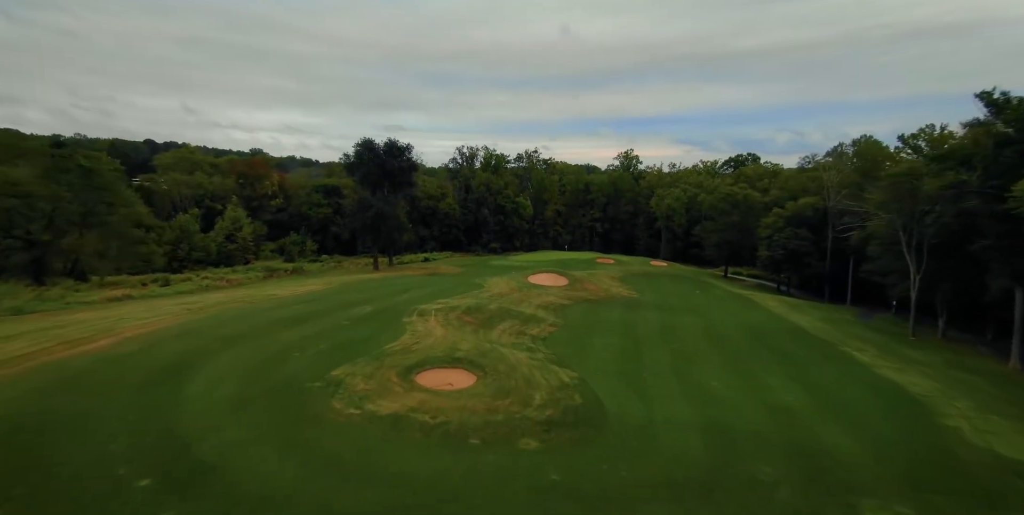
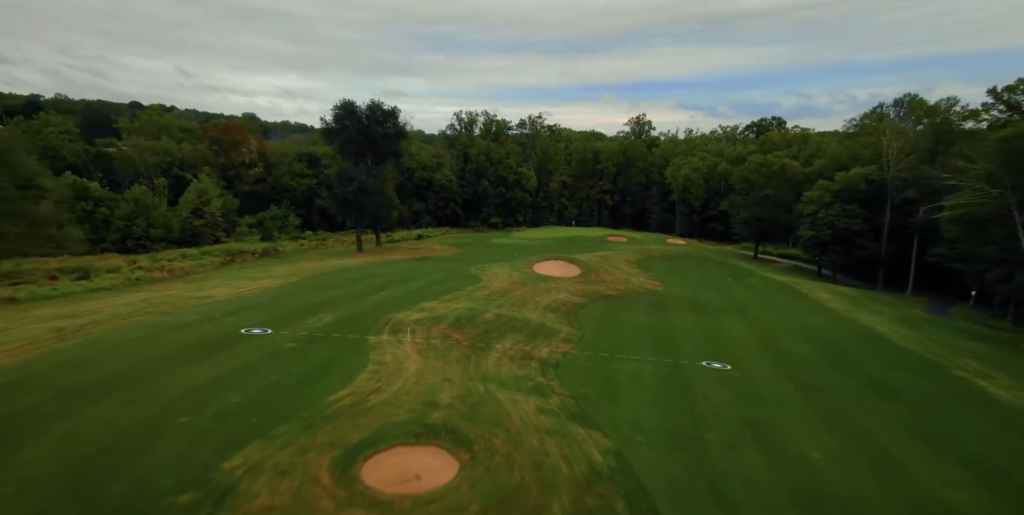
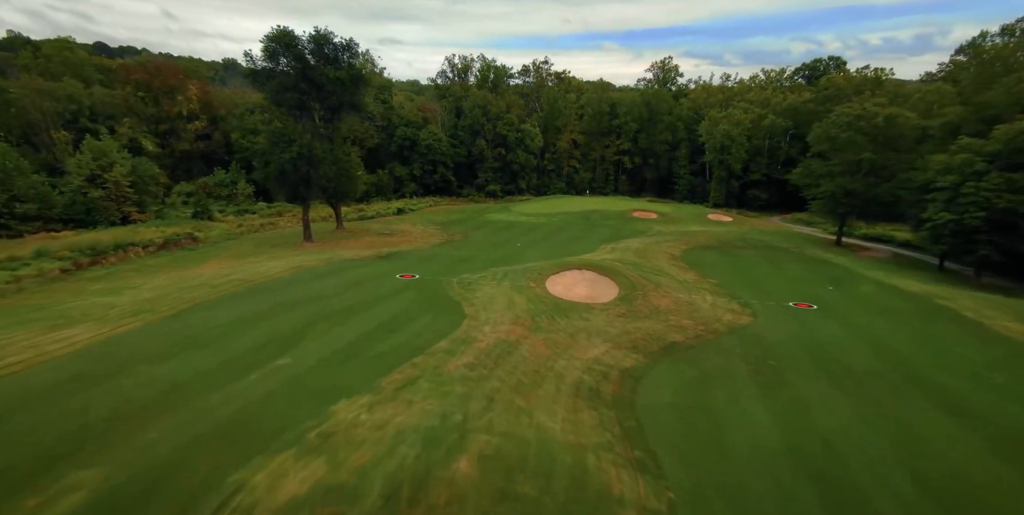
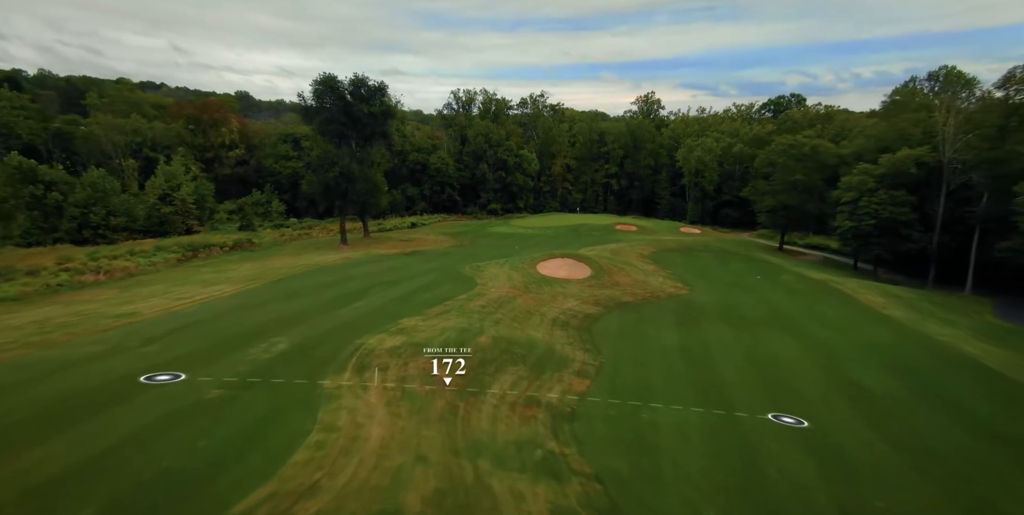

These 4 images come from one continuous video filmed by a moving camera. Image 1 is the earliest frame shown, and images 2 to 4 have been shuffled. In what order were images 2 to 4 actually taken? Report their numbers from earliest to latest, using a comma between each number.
2, 4, 3
